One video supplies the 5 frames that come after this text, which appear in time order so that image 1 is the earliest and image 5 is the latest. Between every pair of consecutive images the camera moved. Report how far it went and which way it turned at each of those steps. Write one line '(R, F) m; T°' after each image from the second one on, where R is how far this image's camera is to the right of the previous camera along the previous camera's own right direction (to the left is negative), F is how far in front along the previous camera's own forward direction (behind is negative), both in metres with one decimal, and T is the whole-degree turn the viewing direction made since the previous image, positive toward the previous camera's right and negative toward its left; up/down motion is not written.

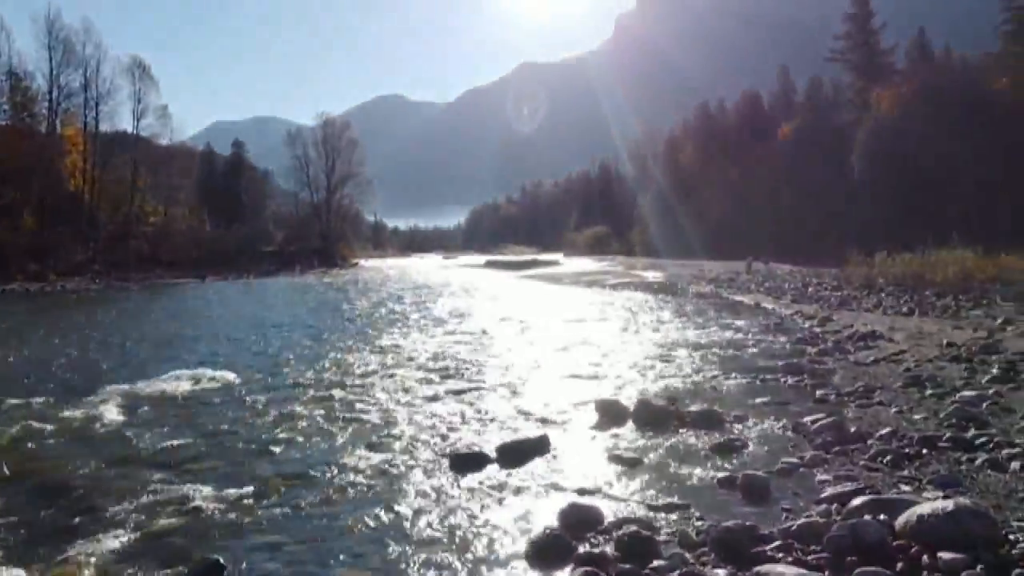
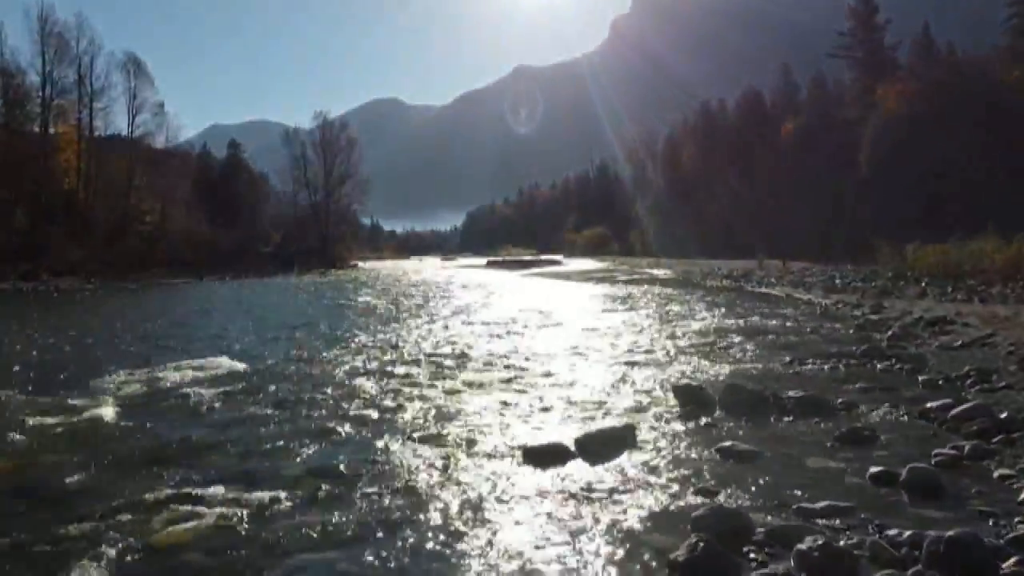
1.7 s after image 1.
(-0.8, +1.5) m; 0°
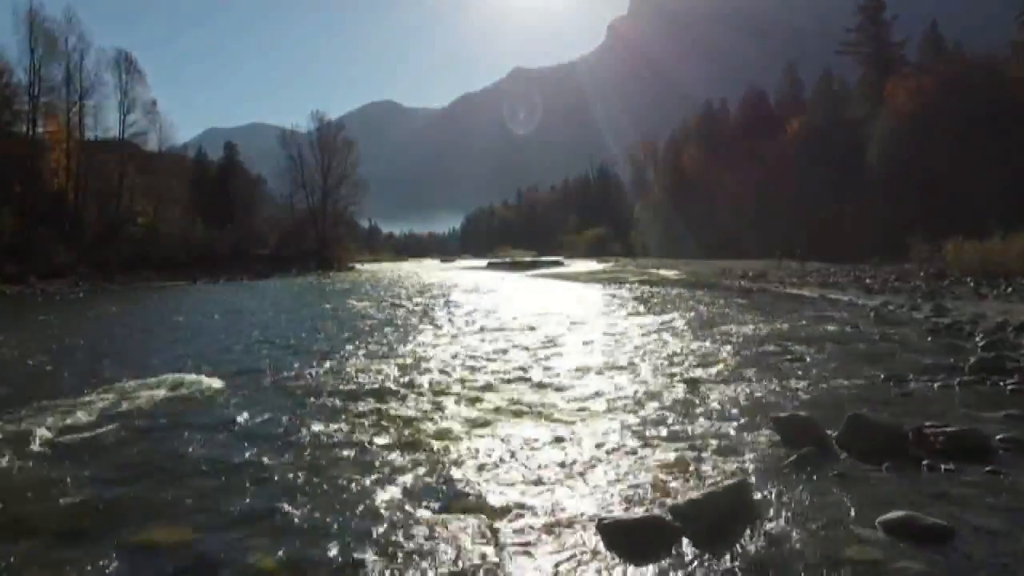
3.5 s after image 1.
(-0.4, +2.1) m; 0°
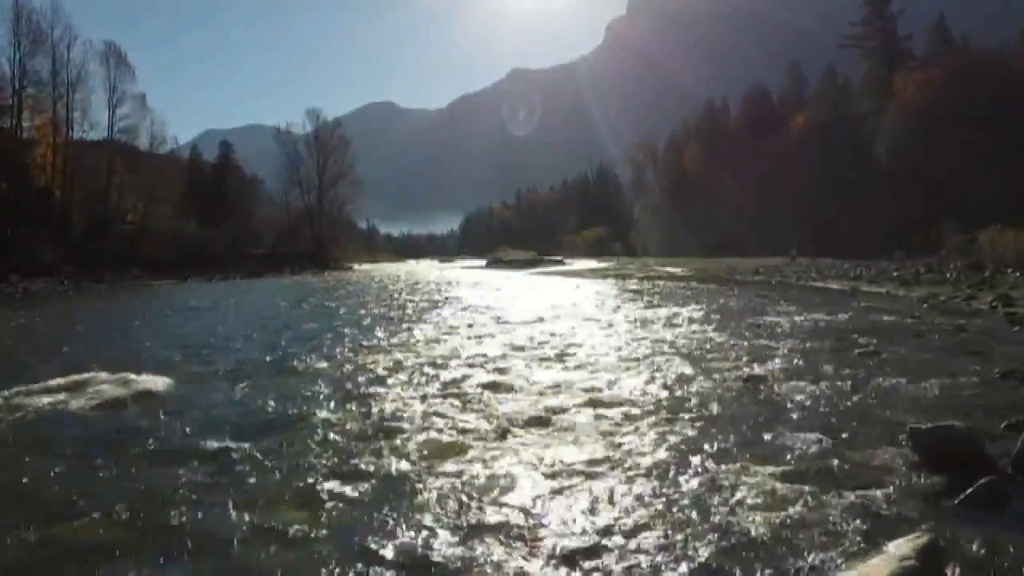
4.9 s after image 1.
(-0.1, +2.1) m; 0°
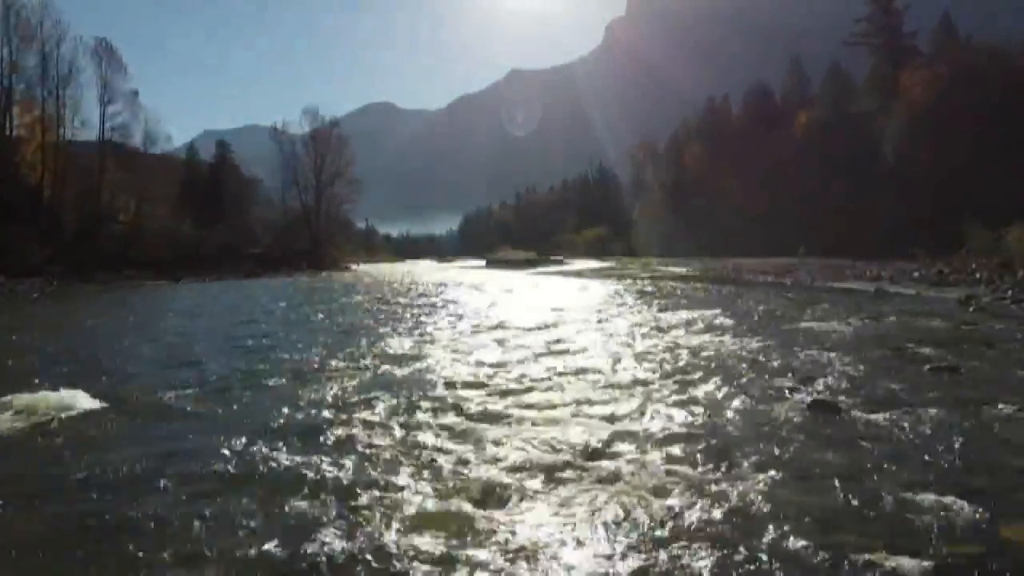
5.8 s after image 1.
(-0.1, +1.4) m; 0°
